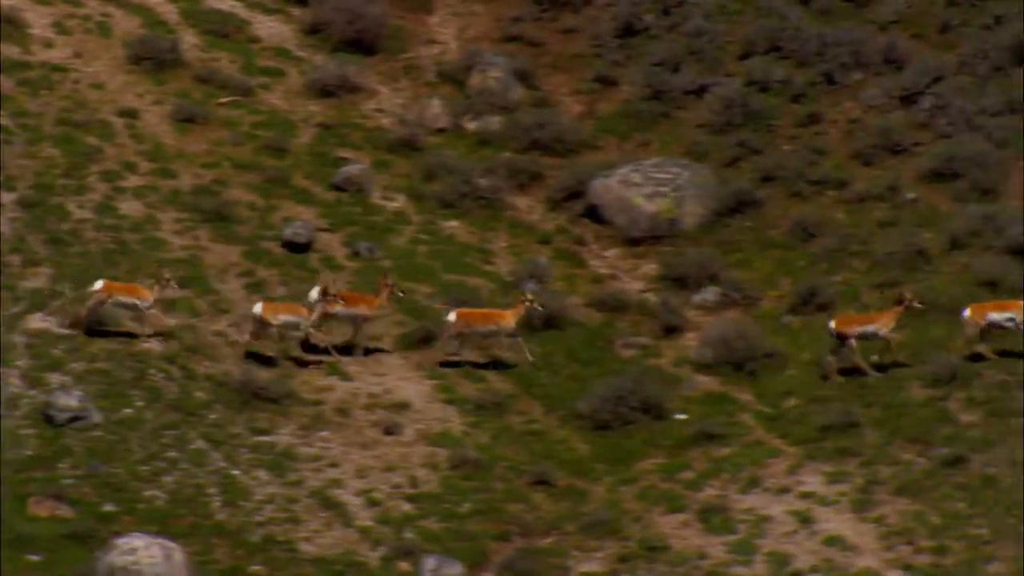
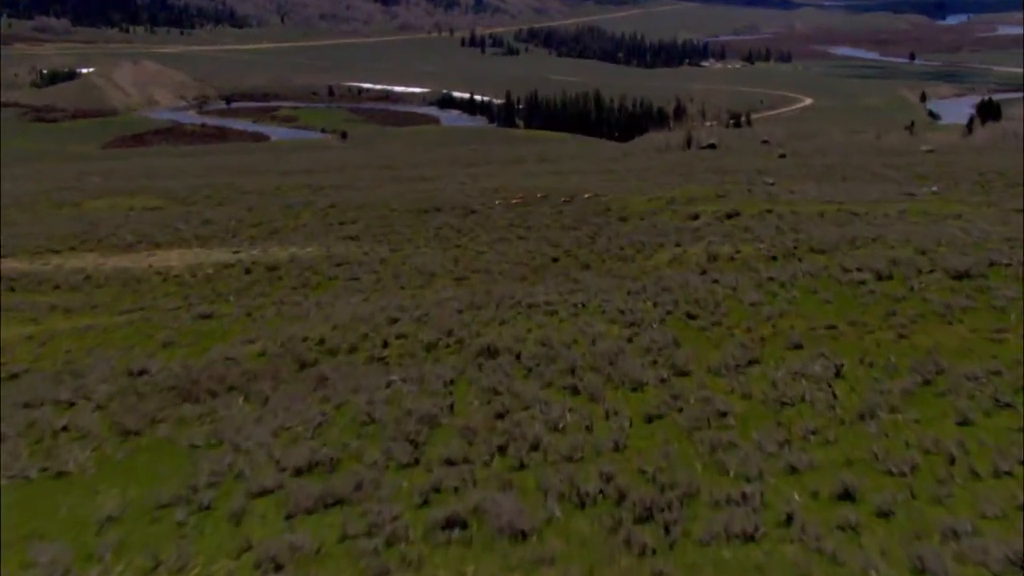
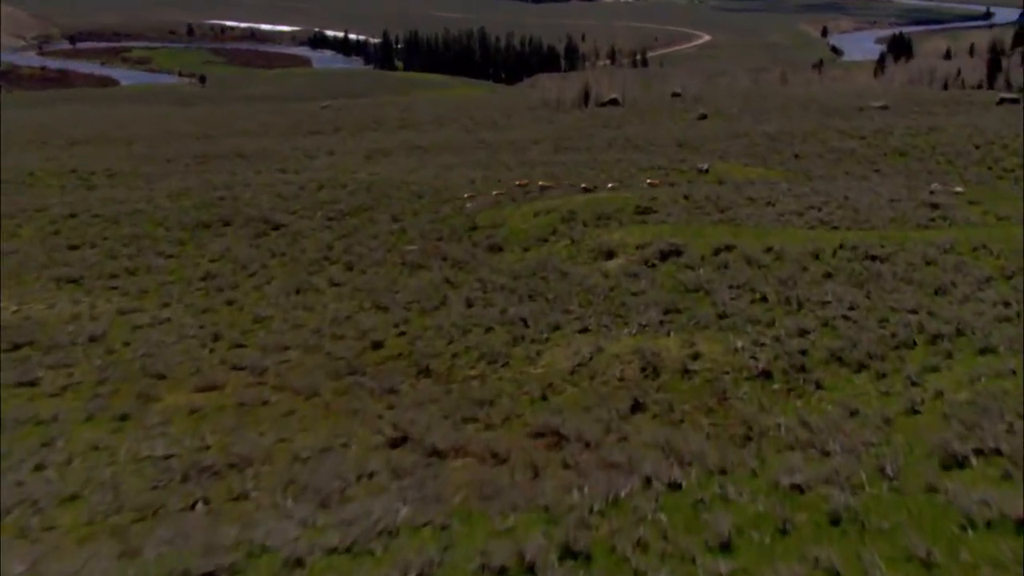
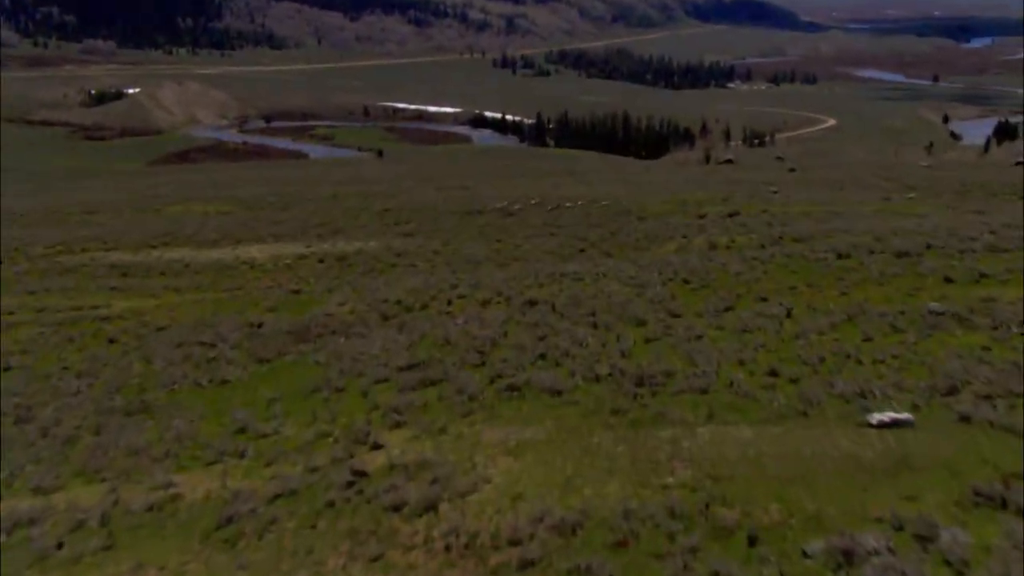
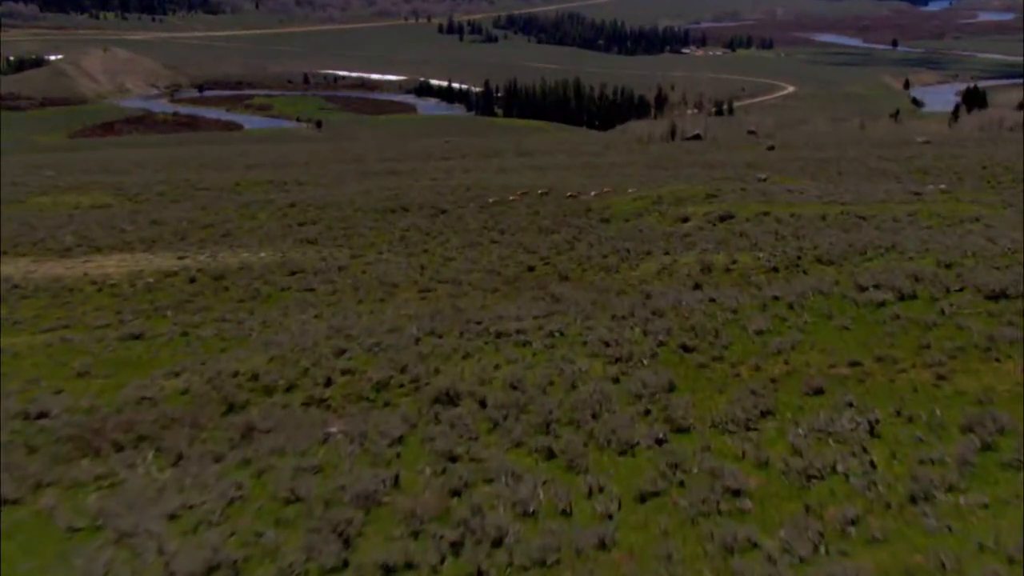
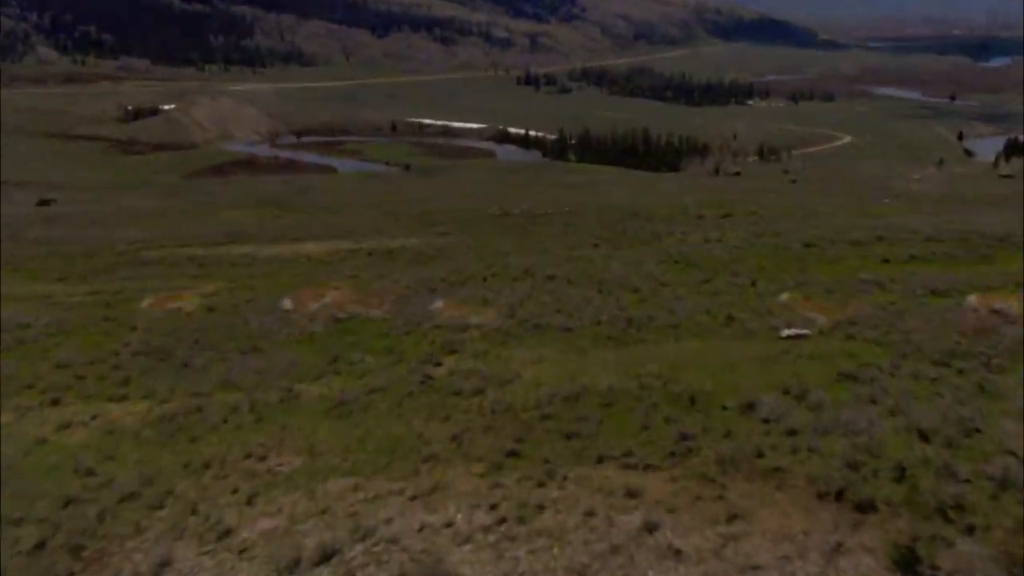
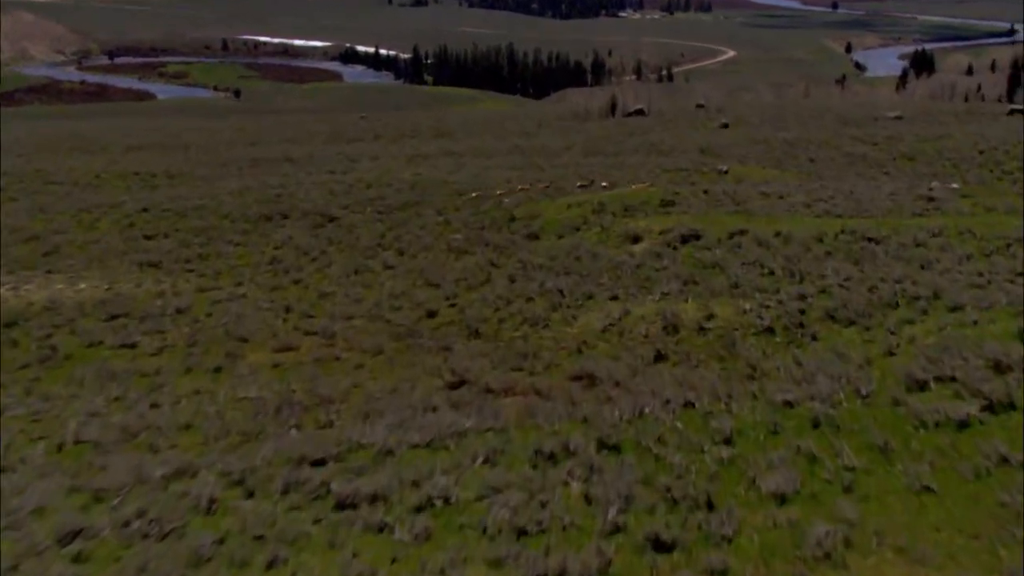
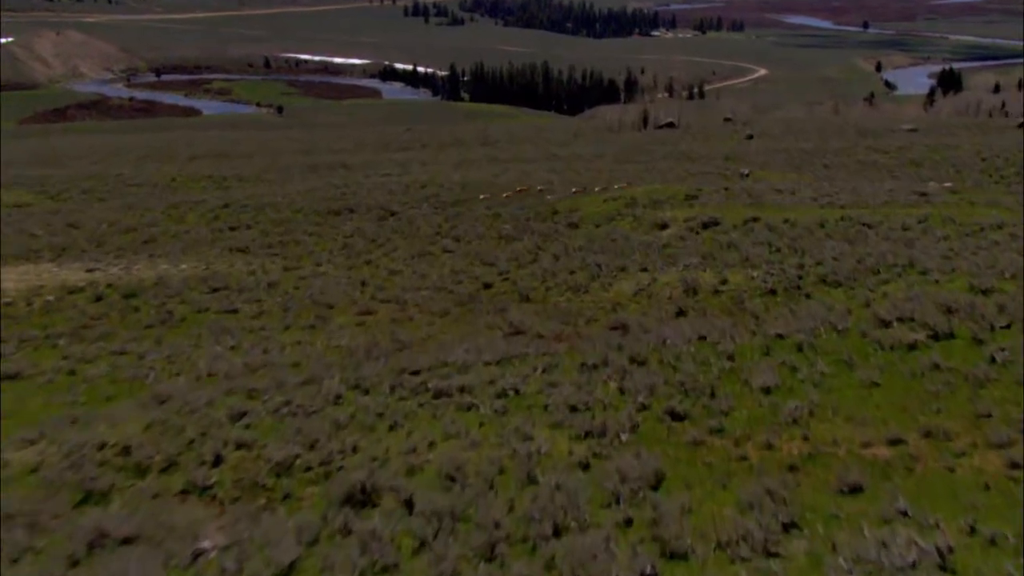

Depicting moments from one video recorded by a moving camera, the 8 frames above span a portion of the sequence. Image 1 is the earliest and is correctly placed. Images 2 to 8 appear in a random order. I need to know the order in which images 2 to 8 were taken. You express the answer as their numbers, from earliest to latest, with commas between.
6, 4, 2, 5, 8, 7, 3
